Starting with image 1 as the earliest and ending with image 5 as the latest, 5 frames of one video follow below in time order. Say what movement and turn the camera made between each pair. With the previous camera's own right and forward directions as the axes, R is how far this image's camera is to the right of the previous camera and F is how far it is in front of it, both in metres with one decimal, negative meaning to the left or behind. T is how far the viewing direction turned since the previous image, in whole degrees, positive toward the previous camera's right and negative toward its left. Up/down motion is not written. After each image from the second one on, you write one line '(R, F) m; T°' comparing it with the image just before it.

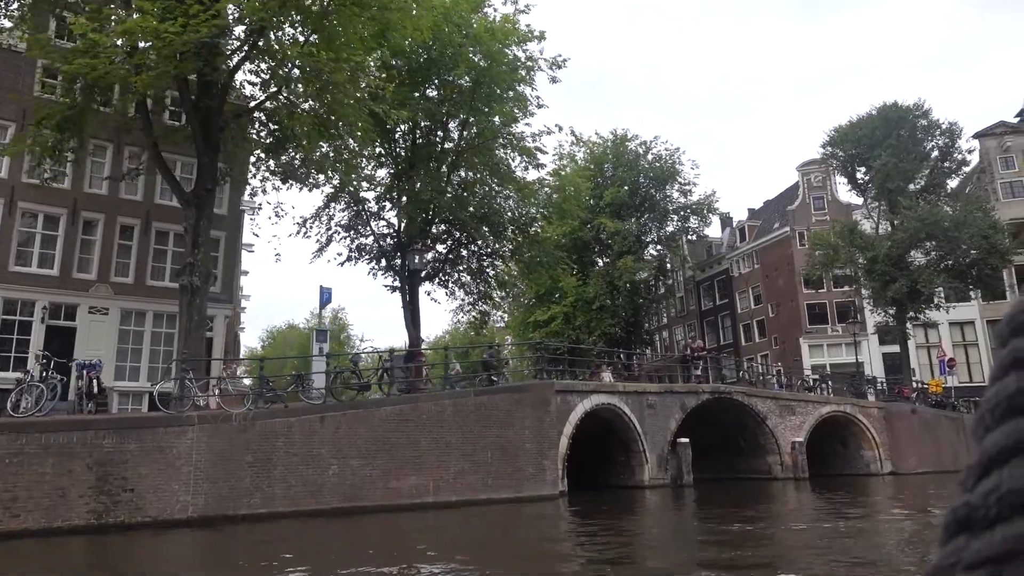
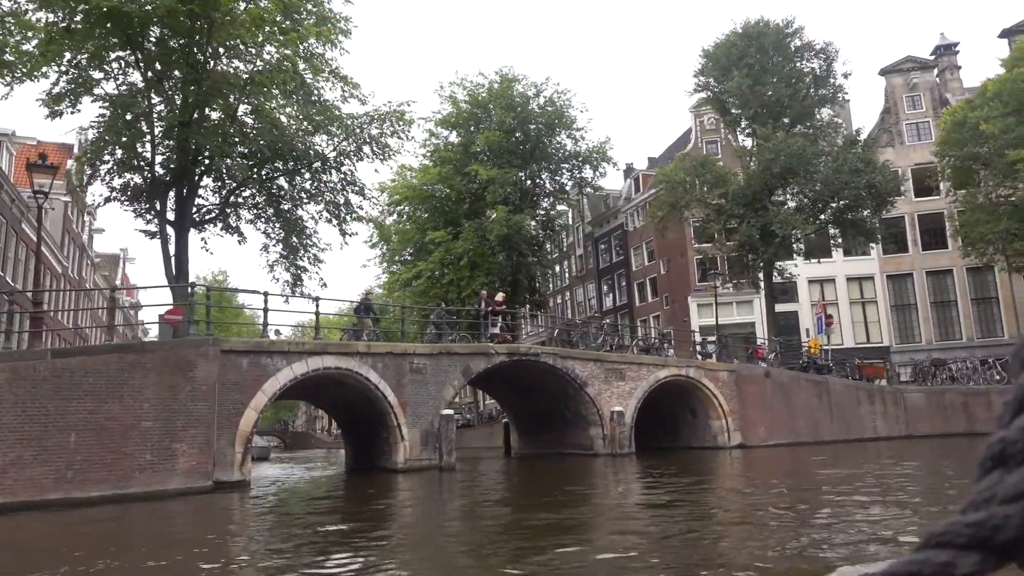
(+4.6, +3.3) m; +2°
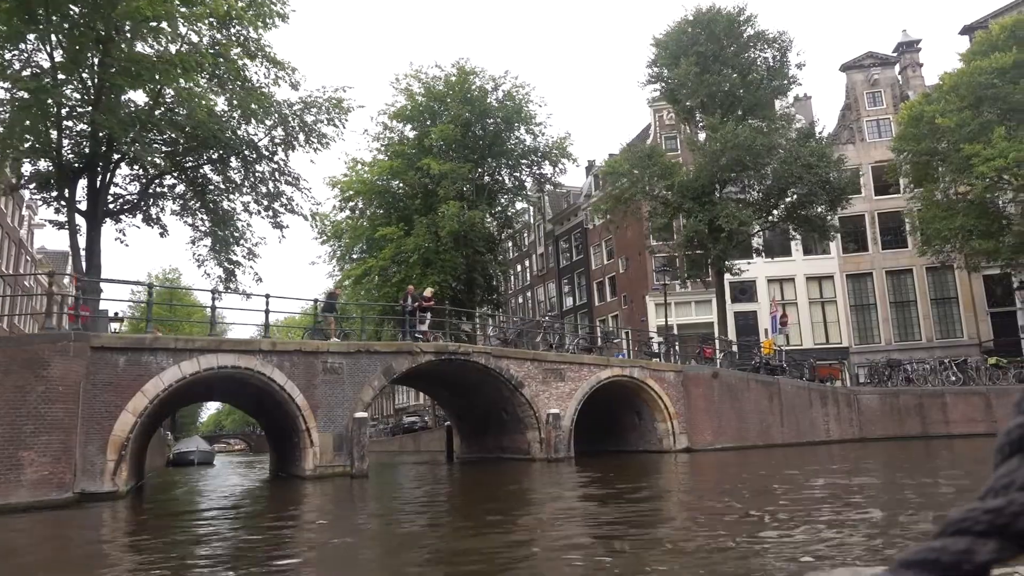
(+1.0, +0.9) m; +2°
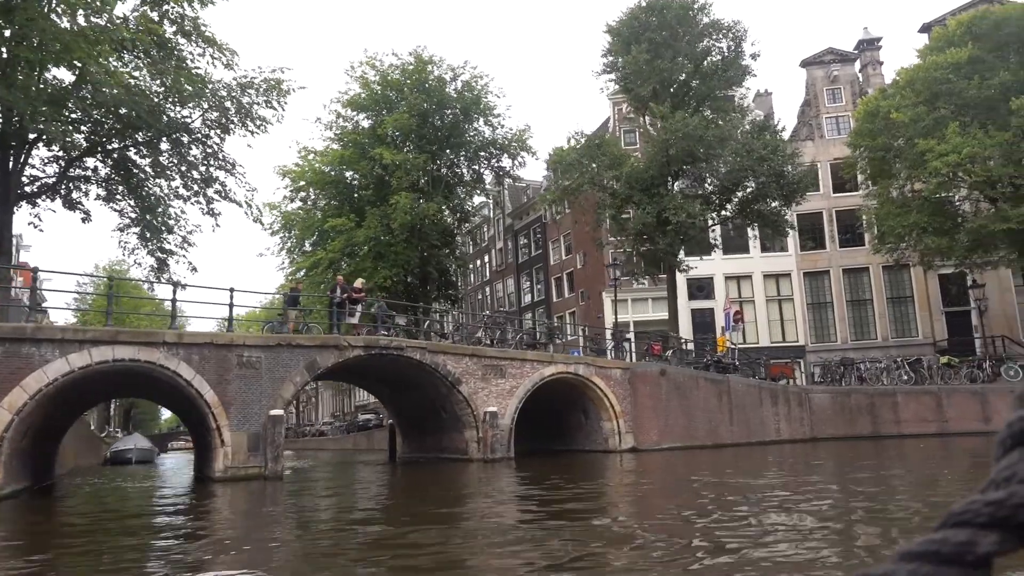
(+0.7, +0.7) m; +2°
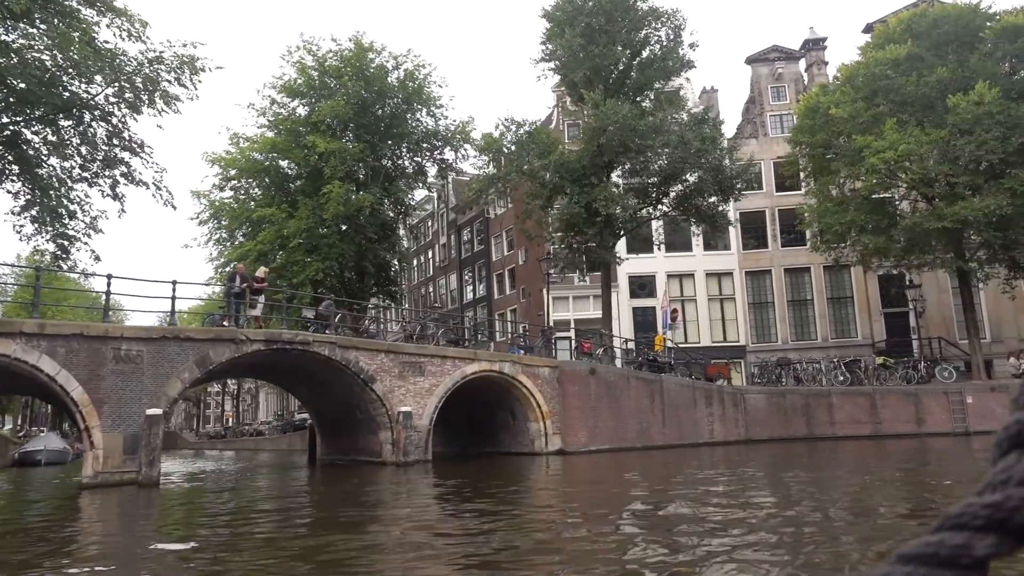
(+0.8, +0.9) m; +3°
